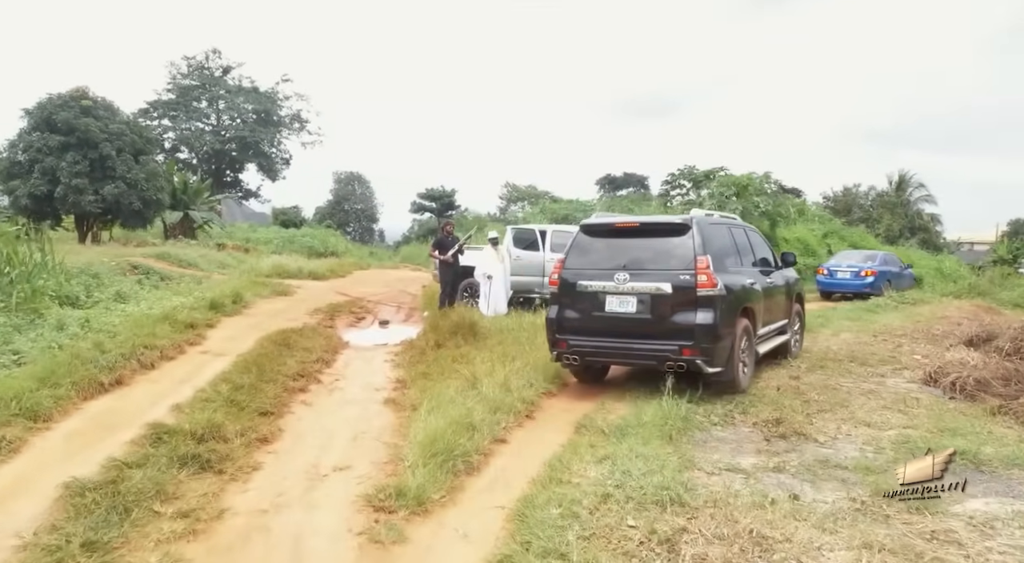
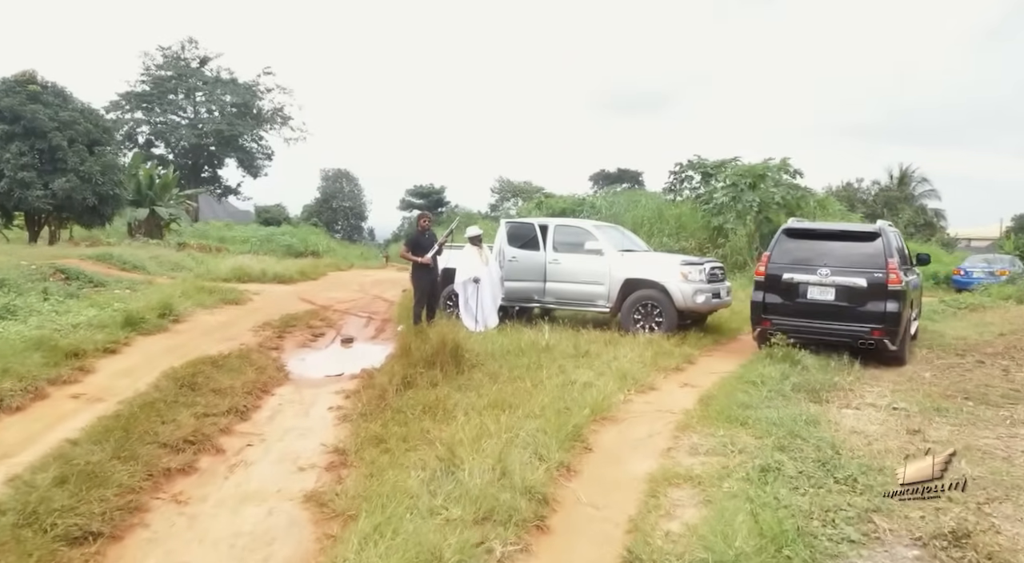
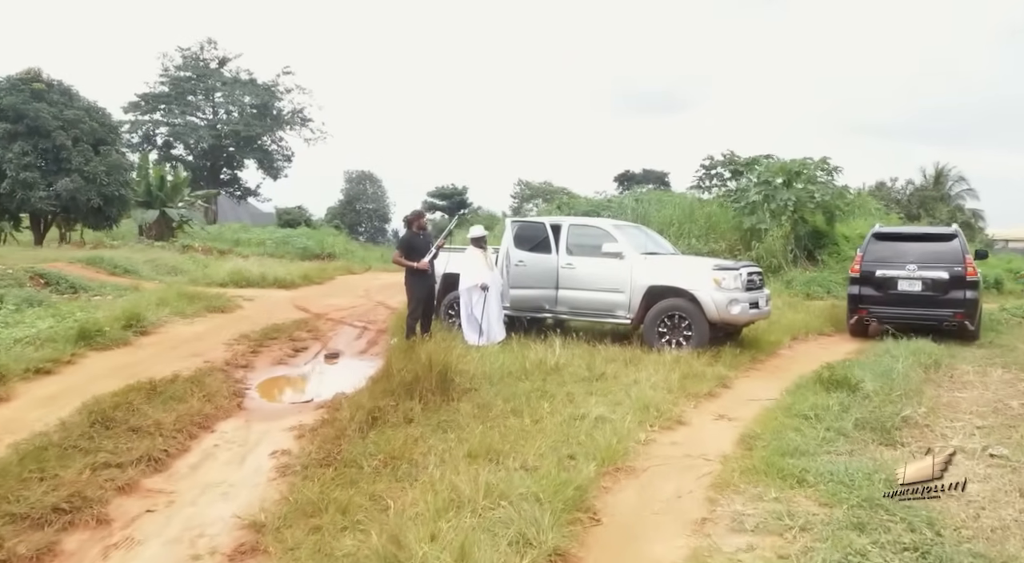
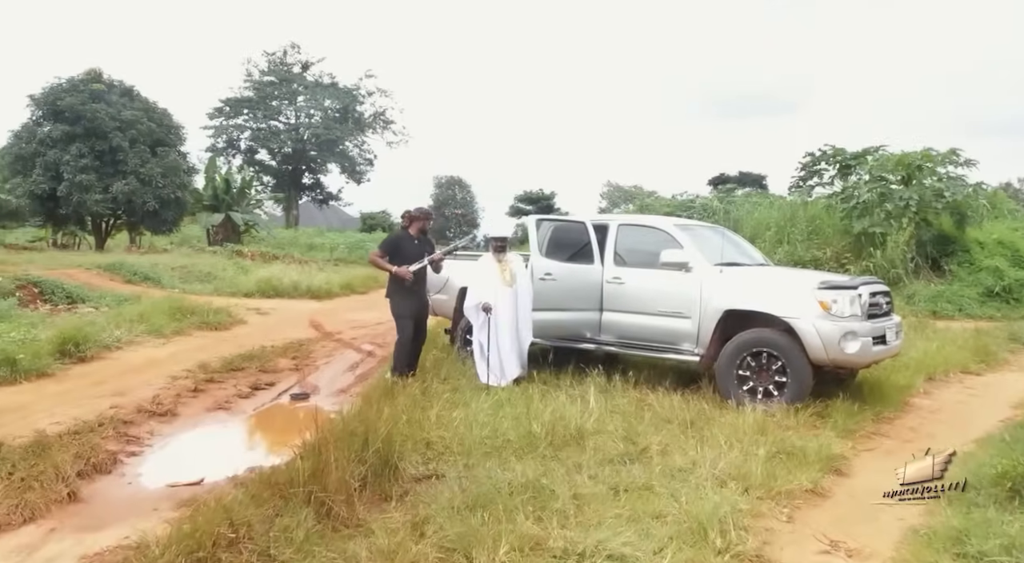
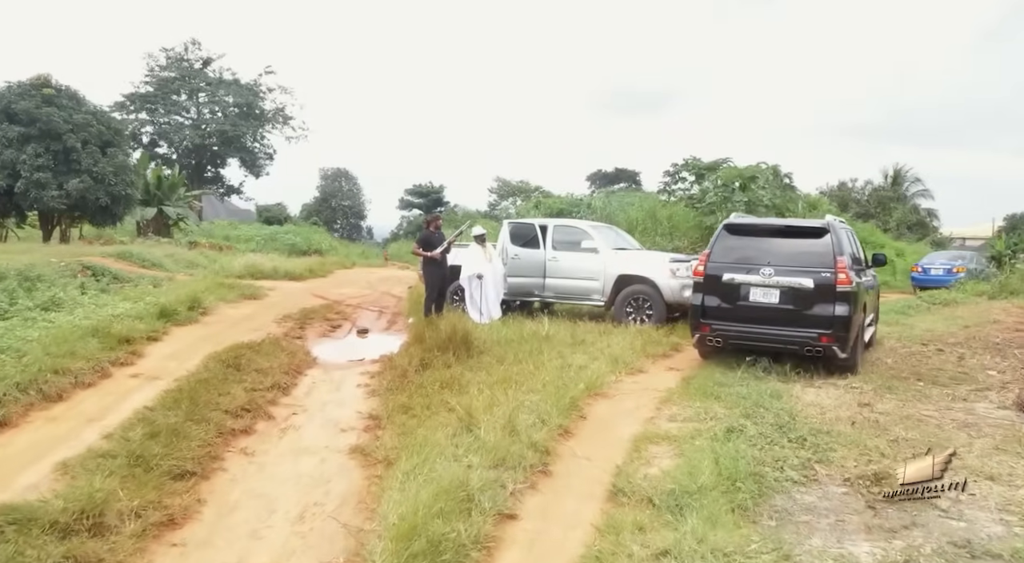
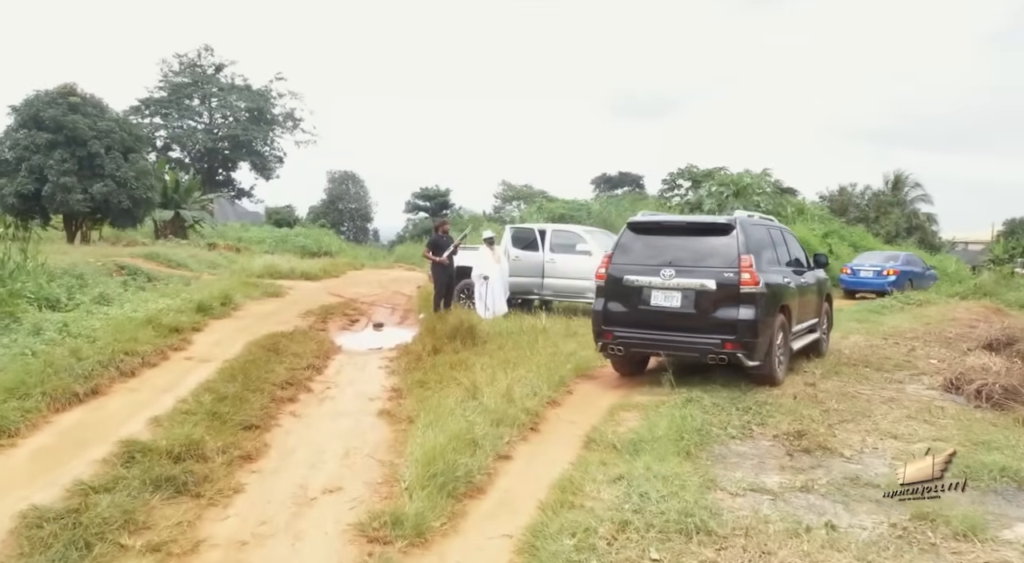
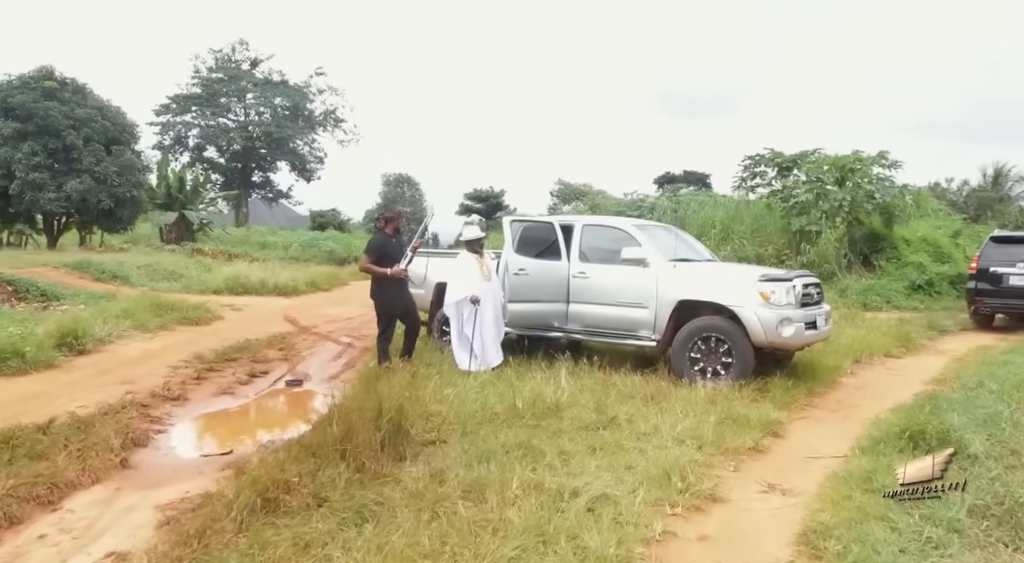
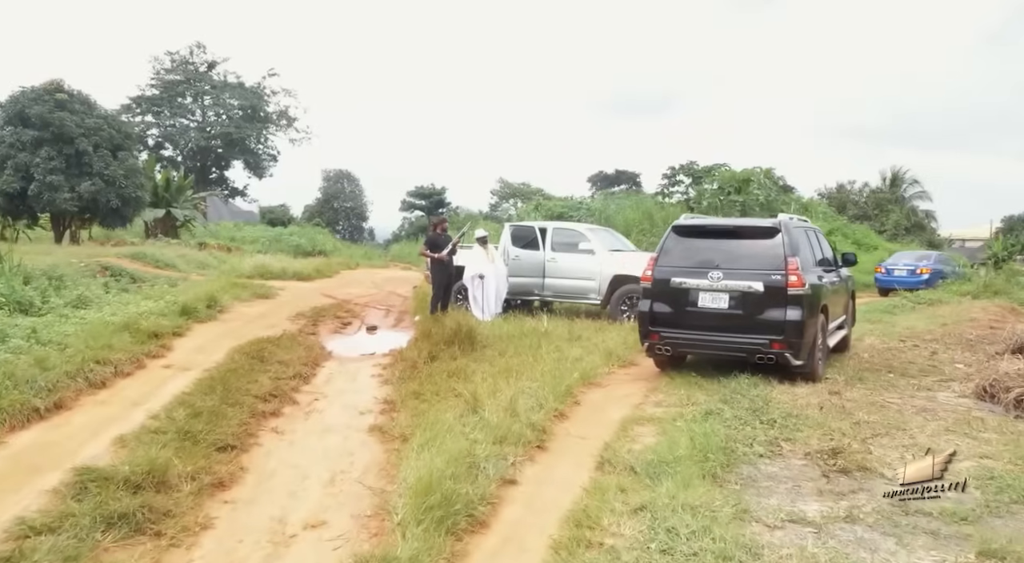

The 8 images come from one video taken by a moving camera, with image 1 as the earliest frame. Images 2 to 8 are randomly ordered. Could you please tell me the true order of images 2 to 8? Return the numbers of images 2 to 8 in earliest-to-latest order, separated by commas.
6, 8, 5, 2, 3, 7, 4
